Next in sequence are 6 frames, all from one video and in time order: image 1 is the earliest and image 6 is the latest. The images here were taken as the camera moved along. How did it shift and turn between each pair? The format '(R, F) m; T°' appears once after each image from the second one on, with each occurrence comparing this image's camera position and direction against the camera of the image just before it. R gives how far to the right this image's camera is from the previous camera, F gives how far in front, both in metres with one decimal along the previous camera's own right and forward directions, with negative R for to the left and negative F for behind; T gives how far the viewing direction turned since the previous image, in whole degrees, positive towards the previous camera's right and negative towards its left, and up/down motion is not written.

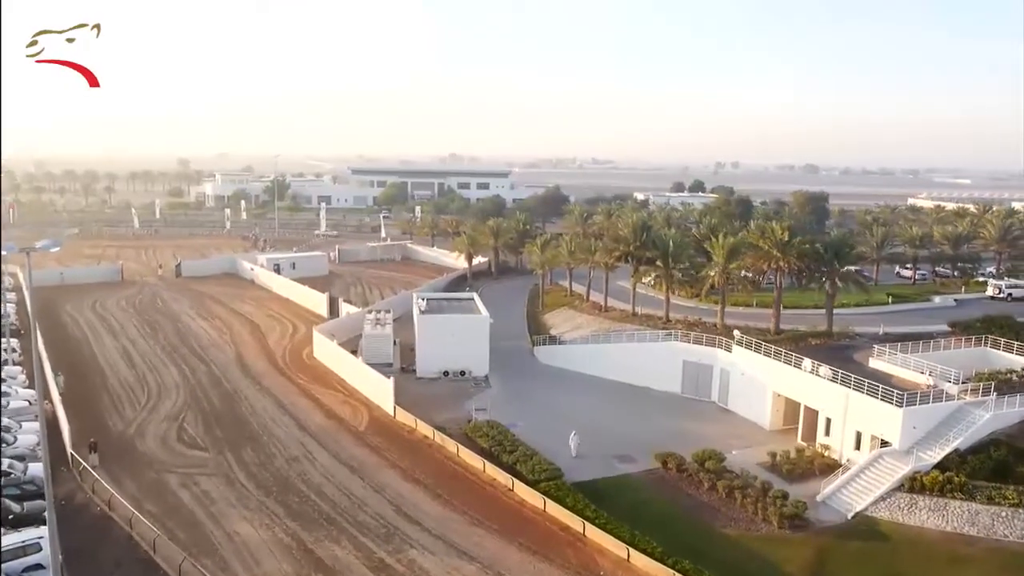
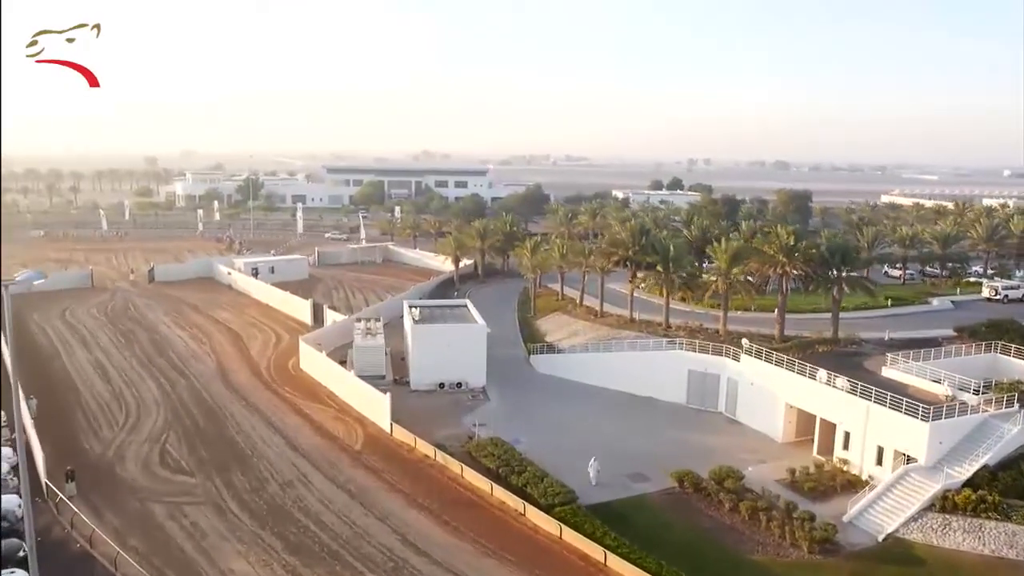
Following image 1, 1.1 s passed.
(-1.1, +1.4) m; +2°
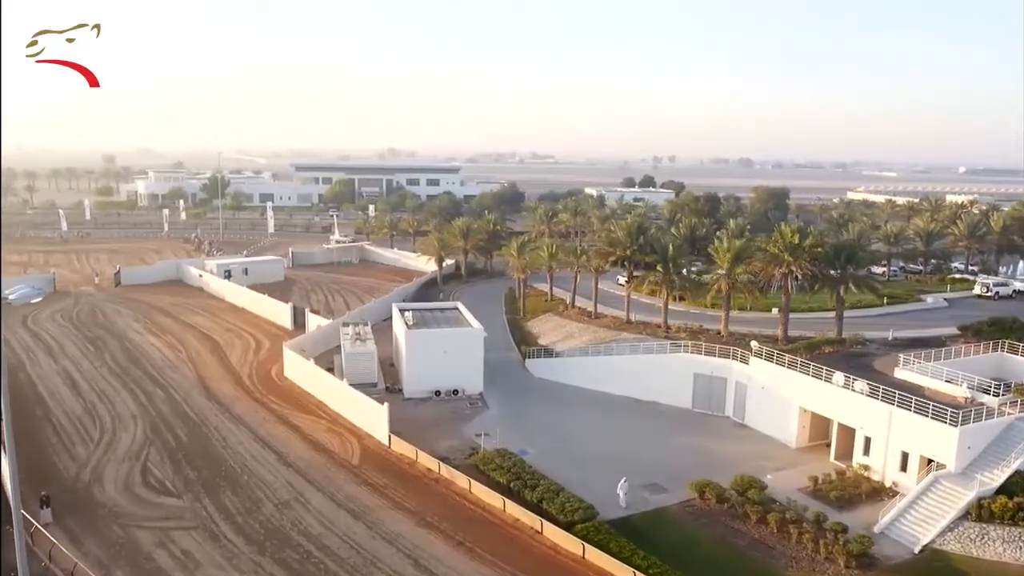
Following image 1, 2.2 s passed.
(-1.4, +1.4) m; +3°
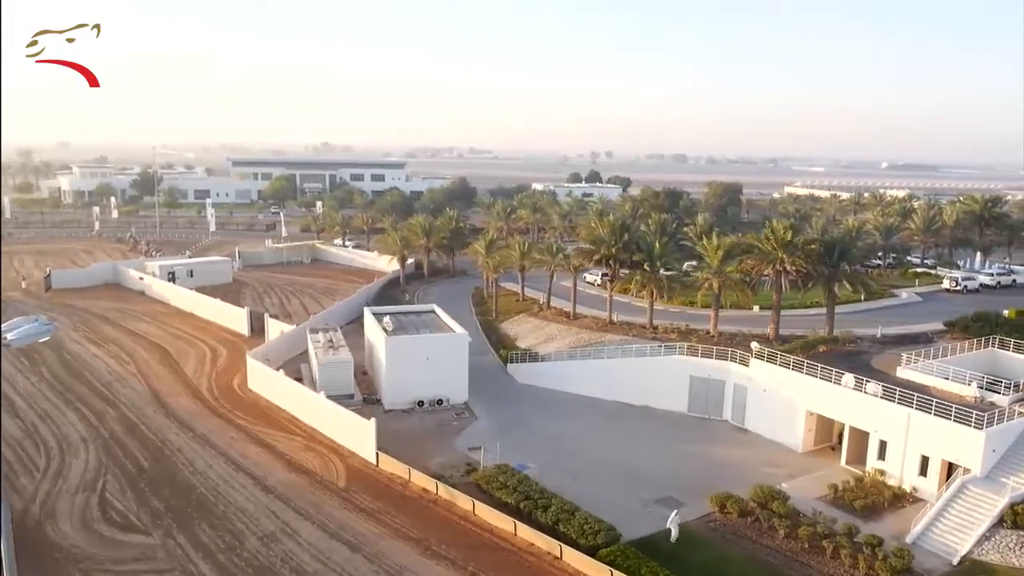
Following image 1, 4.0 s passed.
(-1.9, +1.9) m; +5°
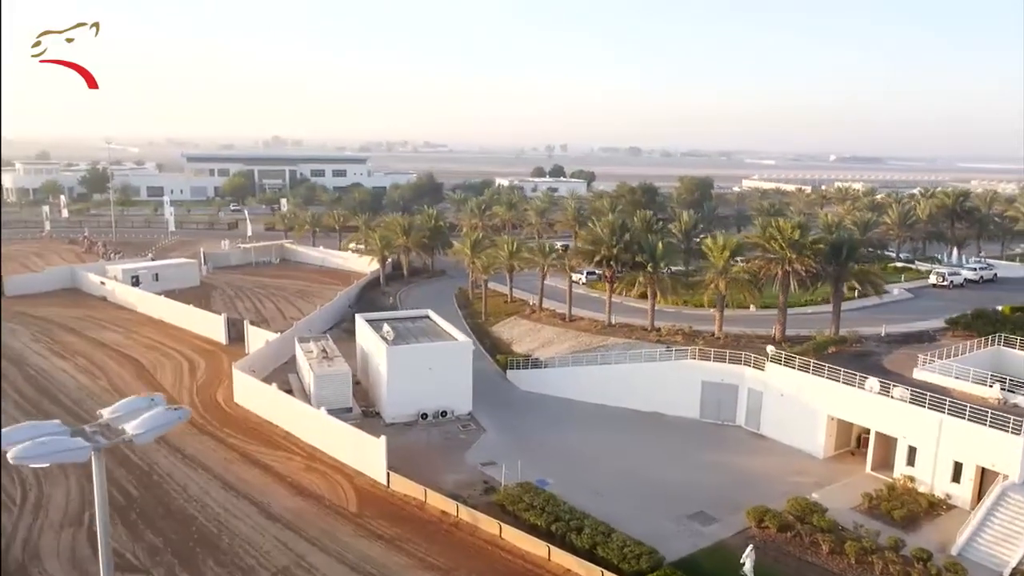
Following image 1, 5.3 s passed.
(-1.9, +1.4) m; +4°
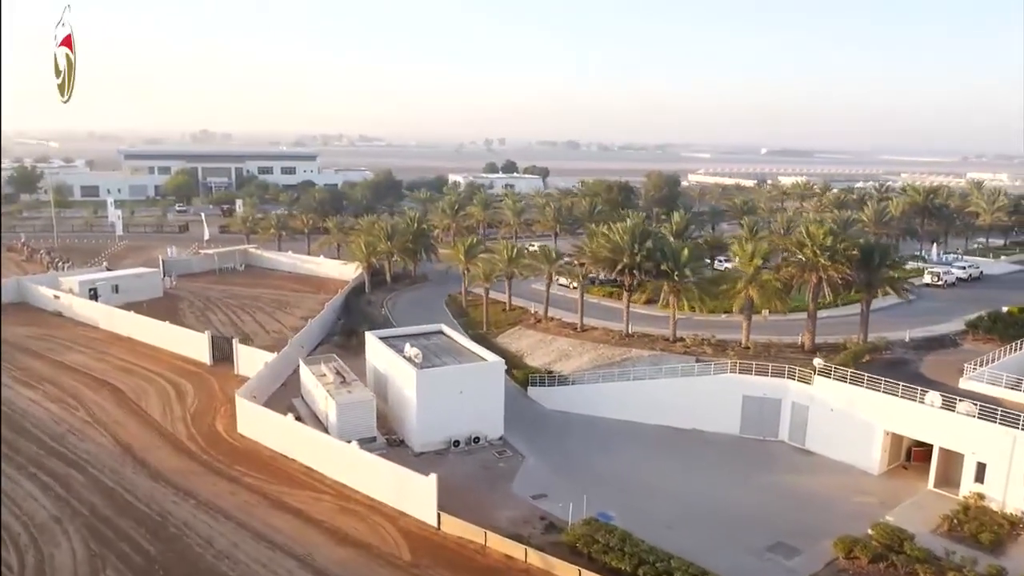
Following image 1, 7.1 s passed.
(-3.3, +2.1) m; +5°
